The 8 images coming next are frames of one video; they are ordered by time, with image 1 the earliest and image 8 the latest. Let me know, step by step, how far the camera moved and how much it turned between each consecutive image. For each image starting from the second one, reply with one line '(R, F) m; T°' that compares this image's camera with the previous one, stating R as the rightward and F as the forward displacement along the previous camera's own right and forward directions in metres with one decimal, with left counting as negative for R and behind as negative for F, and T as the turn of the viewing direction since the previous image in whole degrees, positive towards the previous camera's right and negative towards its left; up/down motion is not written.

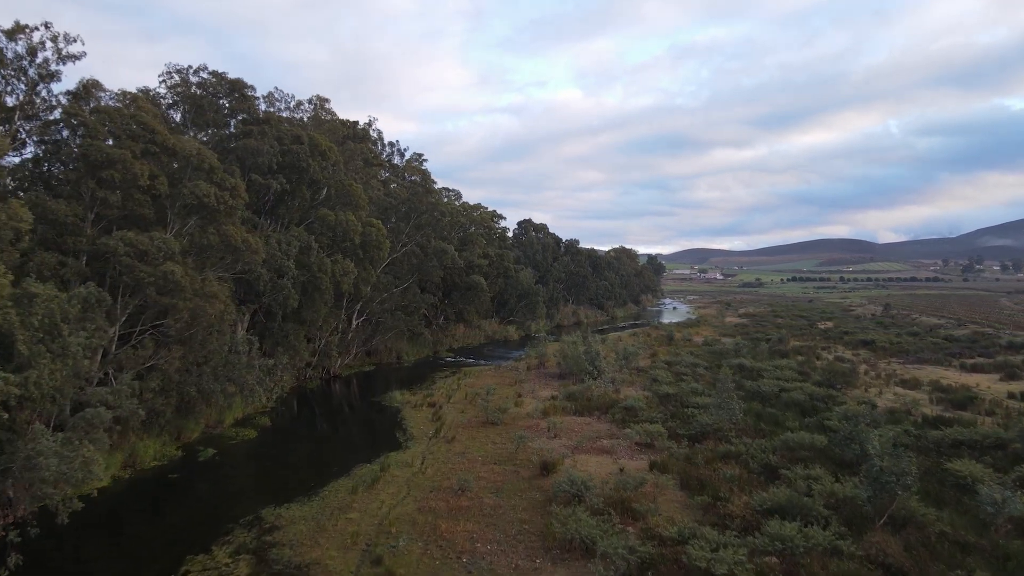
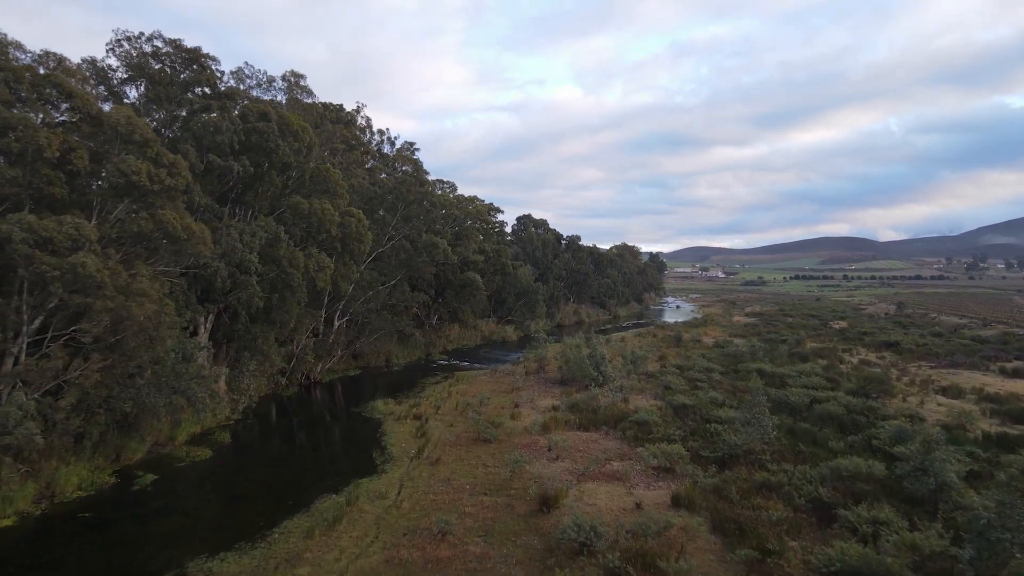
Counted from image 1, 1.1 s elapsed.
(+0.1, +2.3) m; 0°
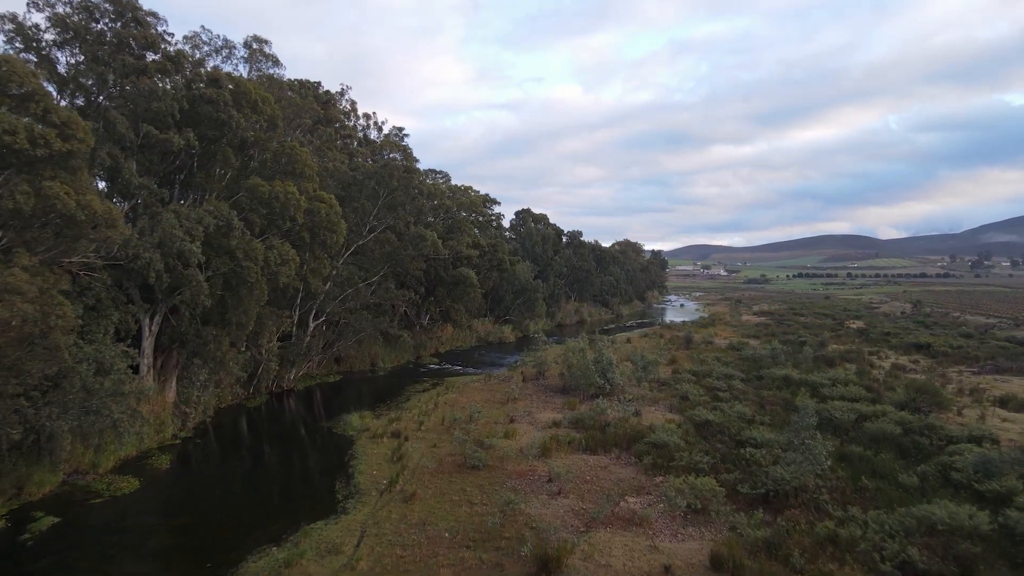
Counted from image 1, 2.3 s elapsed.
(+0.2, +2.6) m; 0°
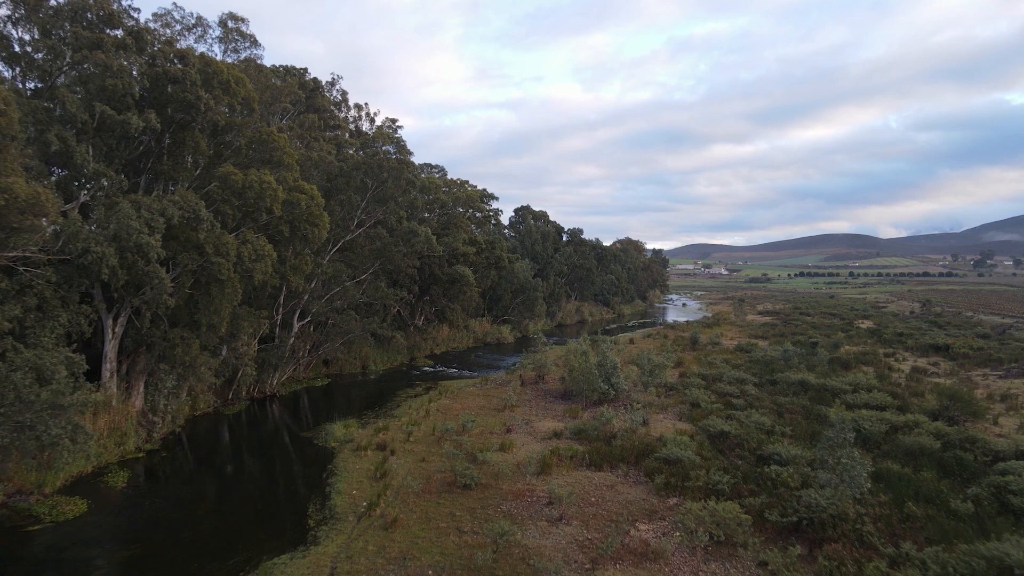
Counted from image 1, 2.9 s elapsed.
(+0.1, +1.4) m; 0°
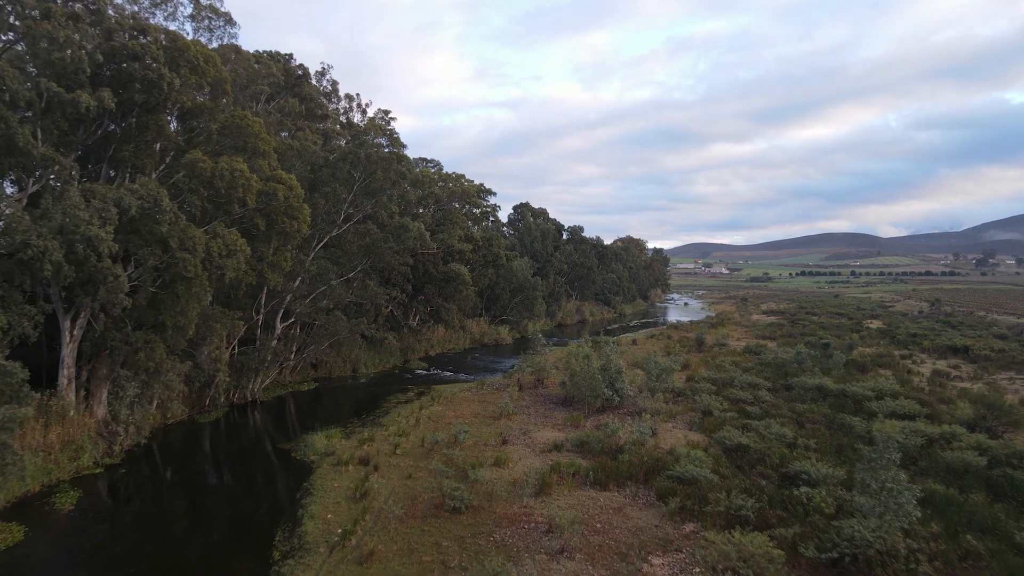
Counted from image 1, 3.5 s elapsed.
(+0.1, +1.3) m; 0°
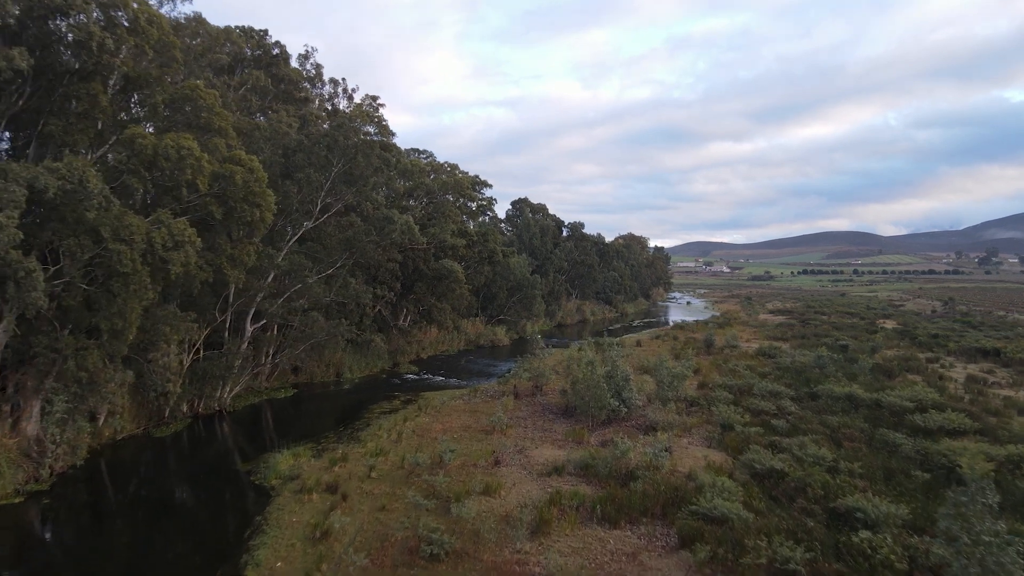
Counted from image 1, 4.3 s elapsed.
(+0.1, +1.9) m; 0°
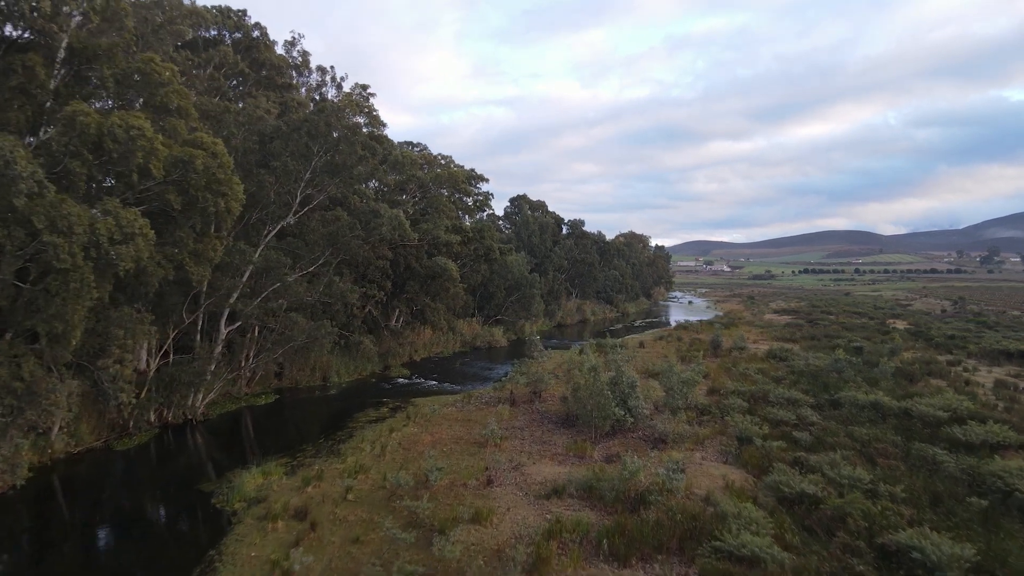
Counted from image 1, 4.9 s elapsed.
(+0.1, +1.4) m; 0°
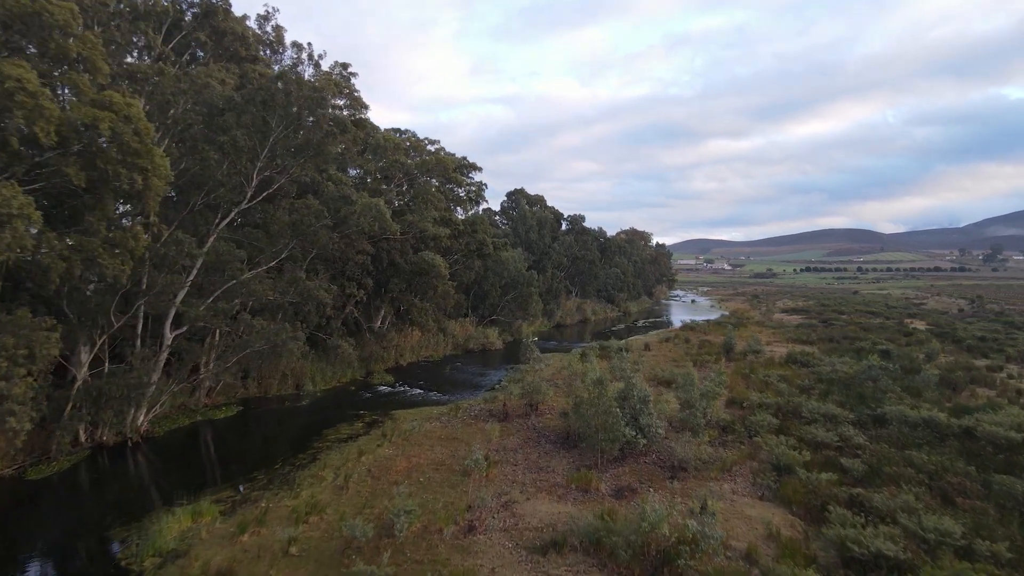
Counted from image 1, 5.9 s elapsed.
(+0.2, +2.3) m; 0°
